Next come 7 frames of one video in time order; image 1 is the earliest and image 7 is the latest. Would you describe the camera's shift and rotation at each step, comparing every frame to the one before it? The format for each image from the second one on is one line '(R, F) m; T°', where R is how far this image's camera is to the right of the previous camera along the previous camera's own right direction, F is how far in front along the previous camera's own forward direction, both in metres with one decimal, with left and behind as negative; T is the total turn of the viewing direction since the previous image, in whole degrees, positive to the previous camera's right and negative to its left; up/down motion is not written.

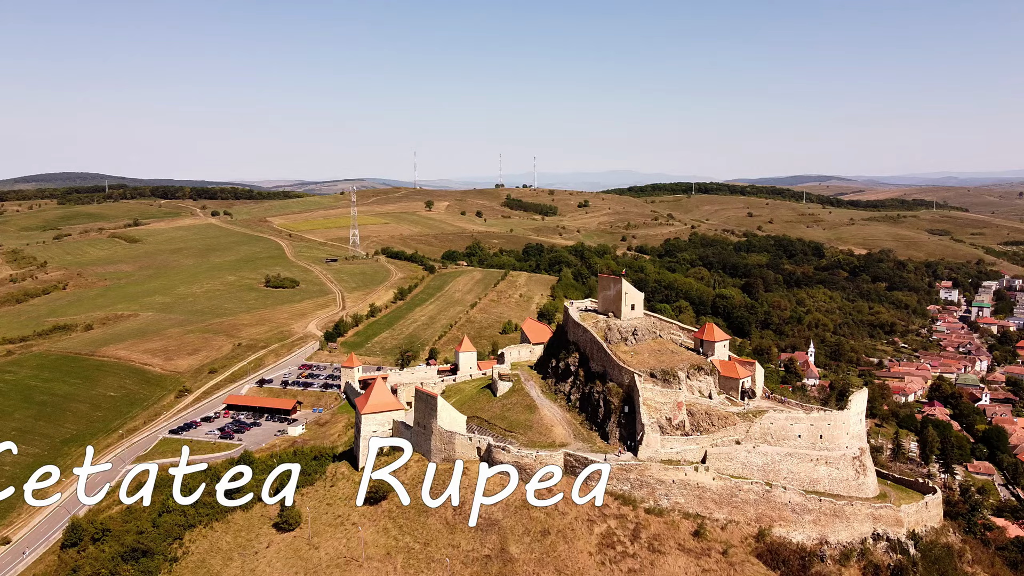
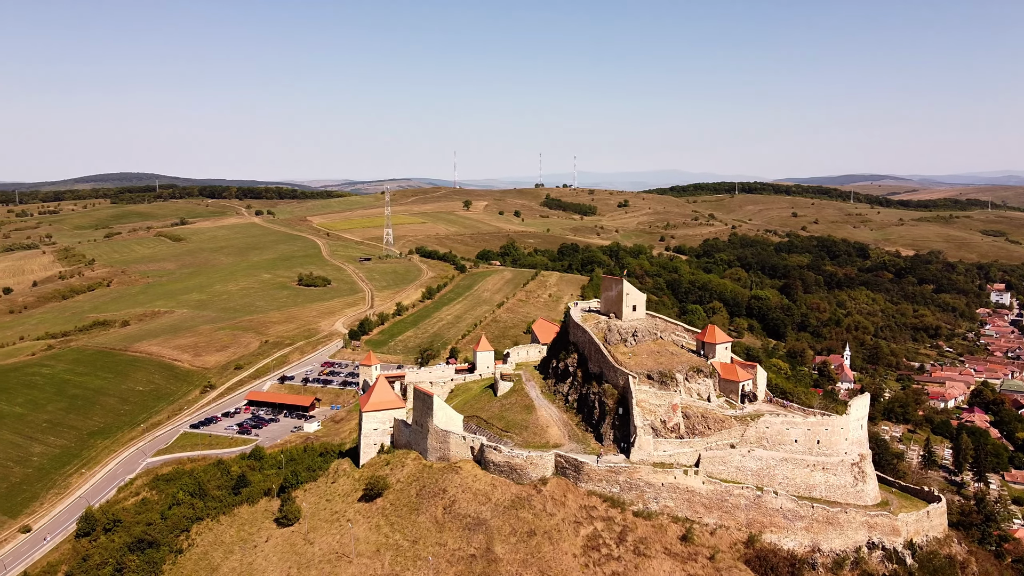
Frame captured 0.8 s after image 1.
(+1.6, +0.1) m; -3°
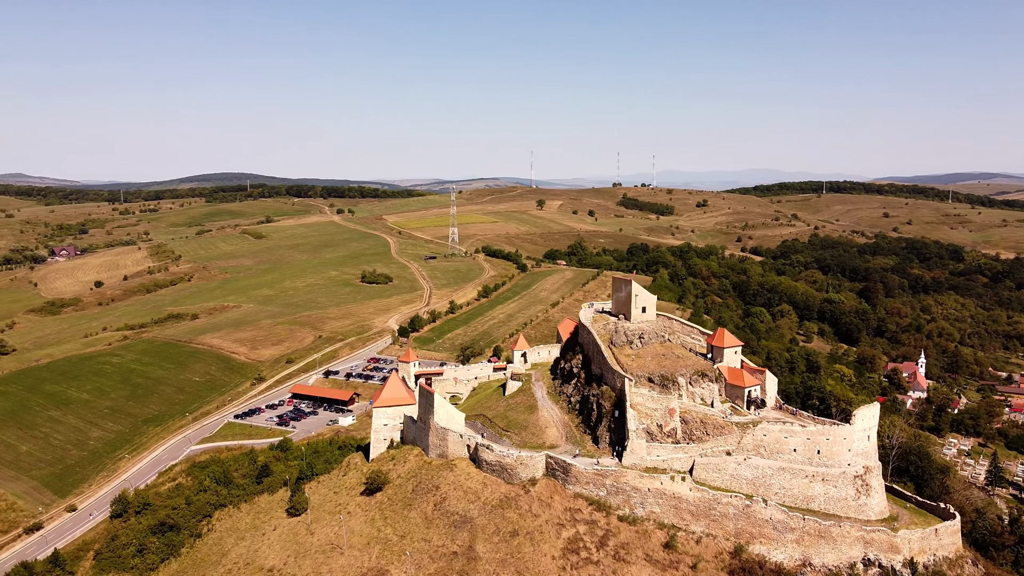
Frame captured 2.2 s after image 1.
(+2.8, +0.2) m; -6°
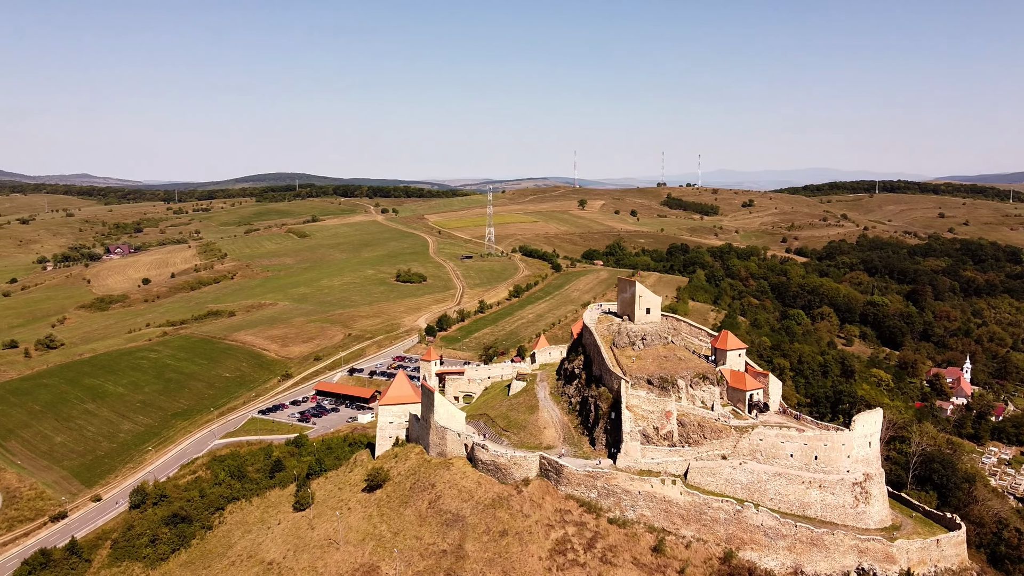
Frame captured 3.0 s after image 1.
(+1.6, 0.0) m; -3°
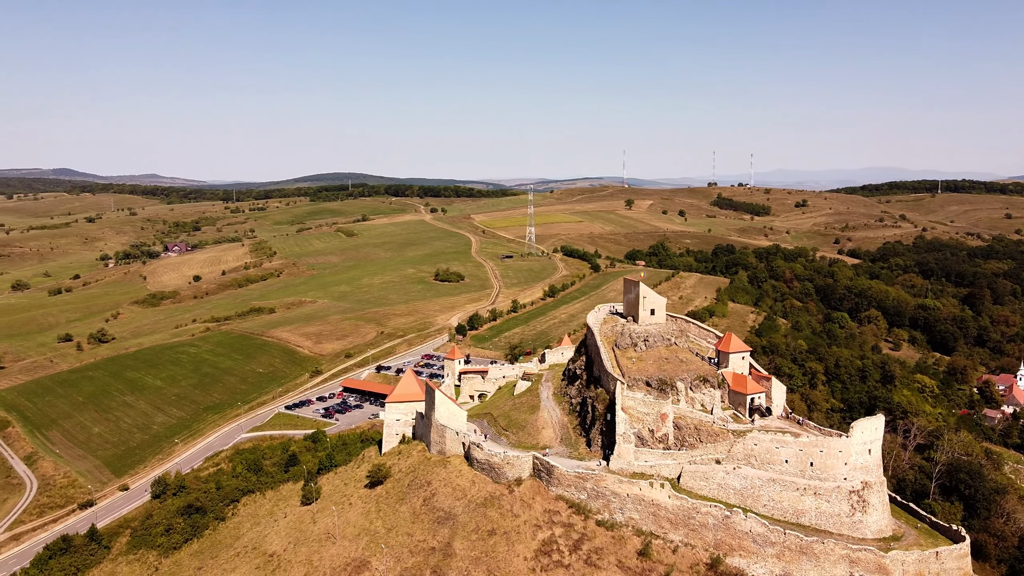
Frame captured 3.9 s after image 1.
(+1.8, 0.0) m; -4°
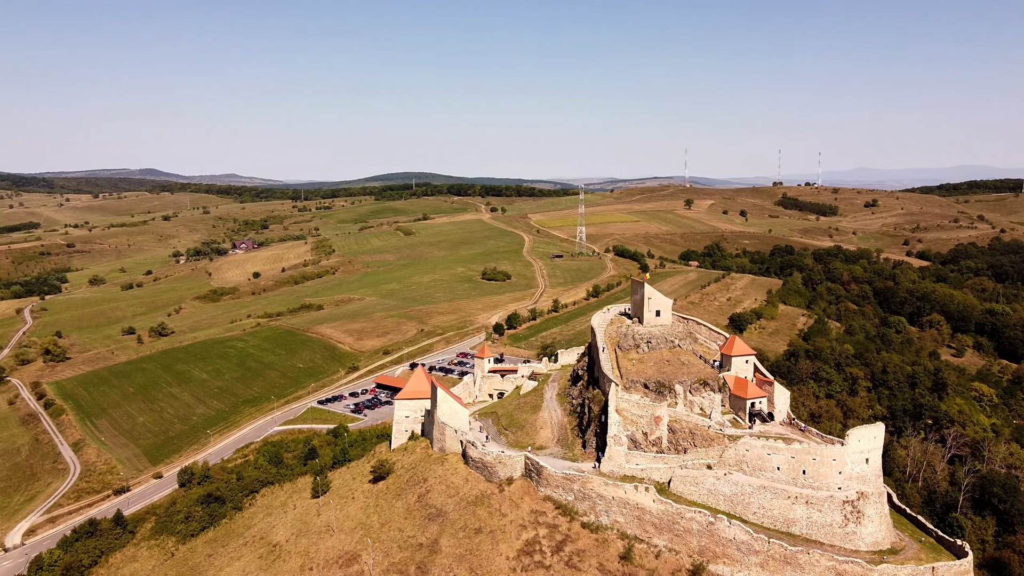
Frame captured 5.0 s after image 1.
(+2.2, 0.0) m; -5°
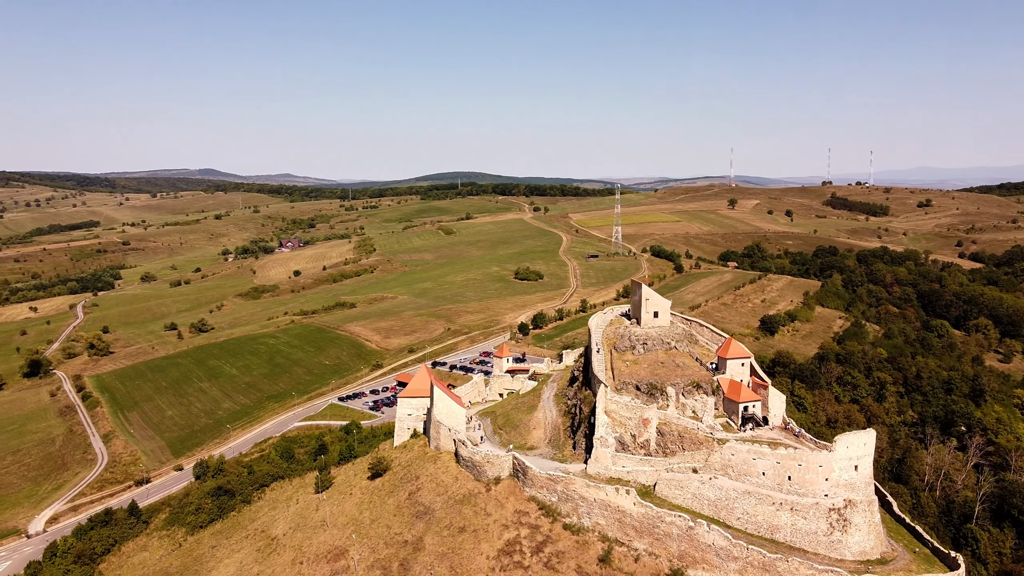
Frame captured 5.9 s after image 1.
(+1.8, 0.0) m; -3°
